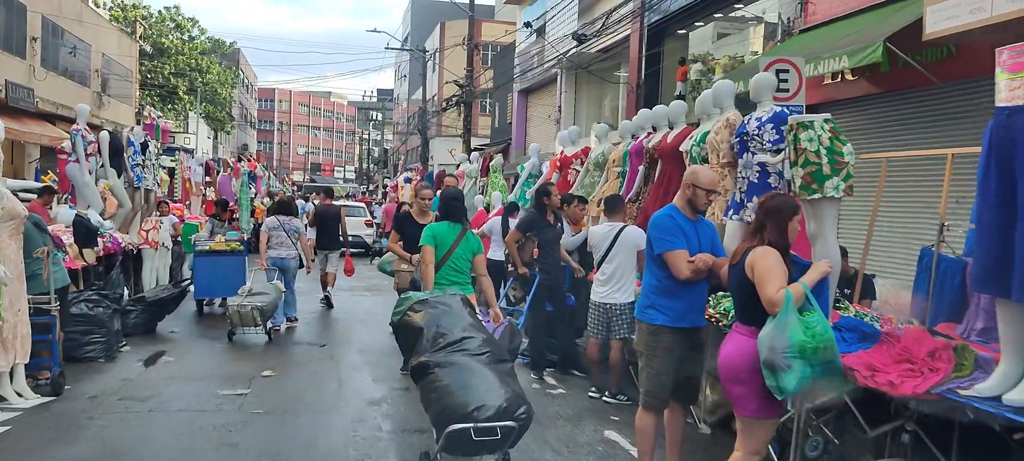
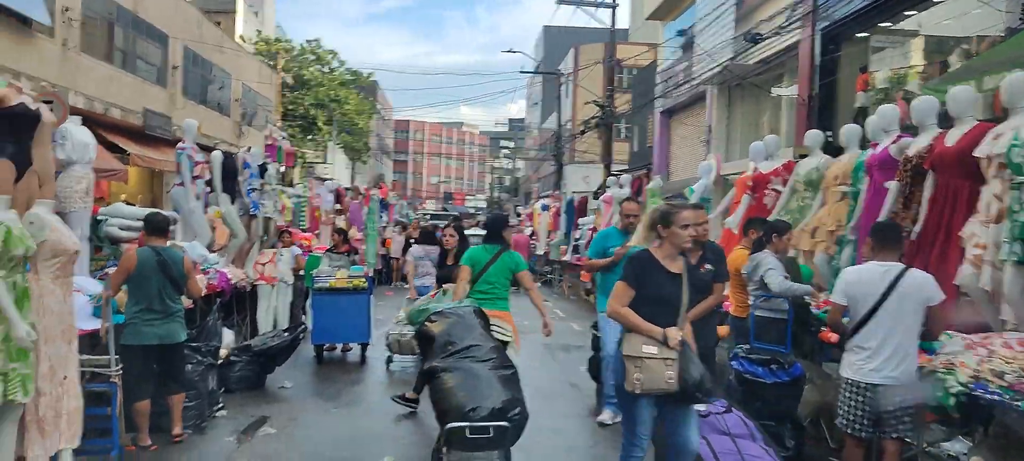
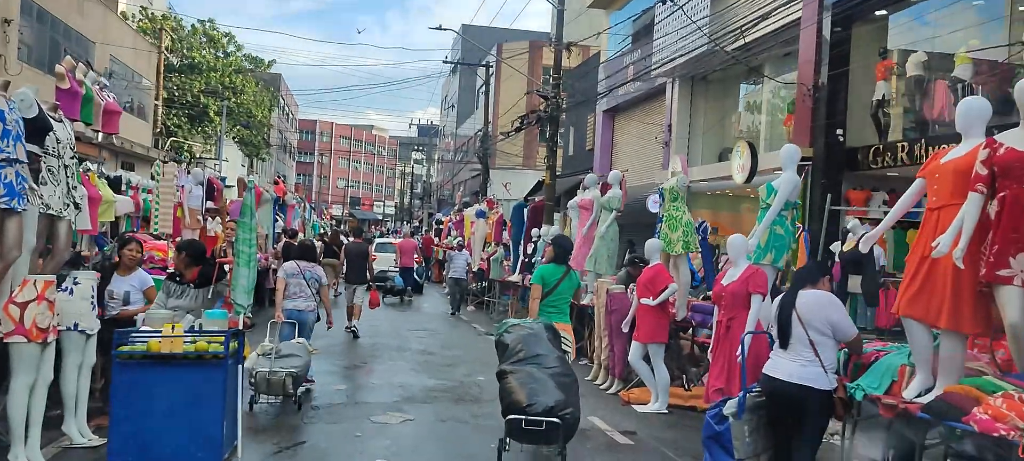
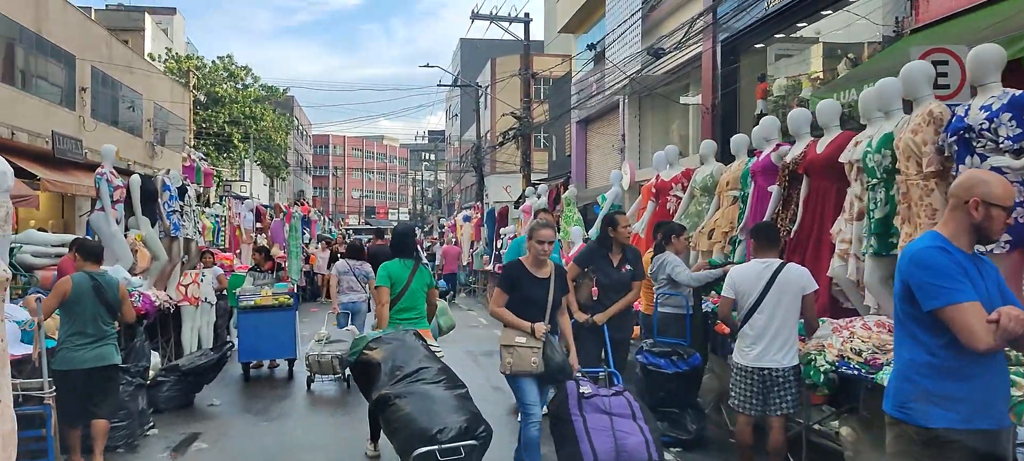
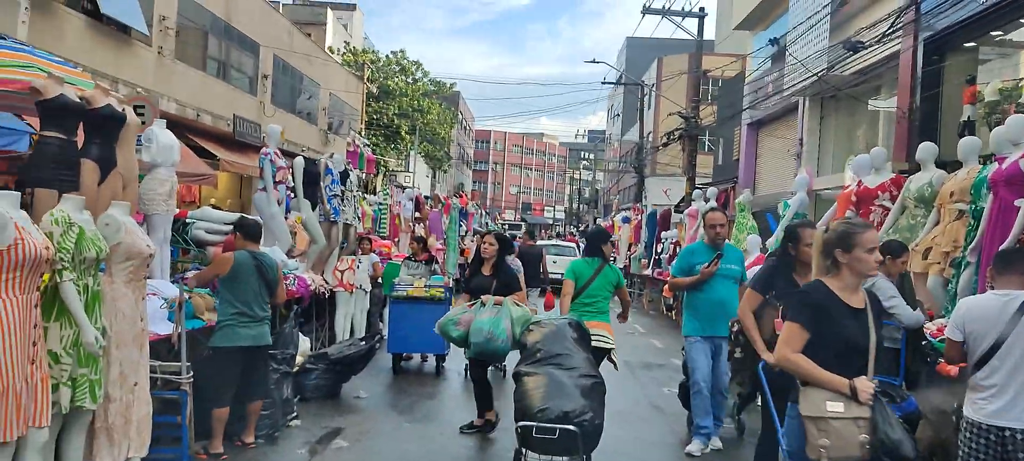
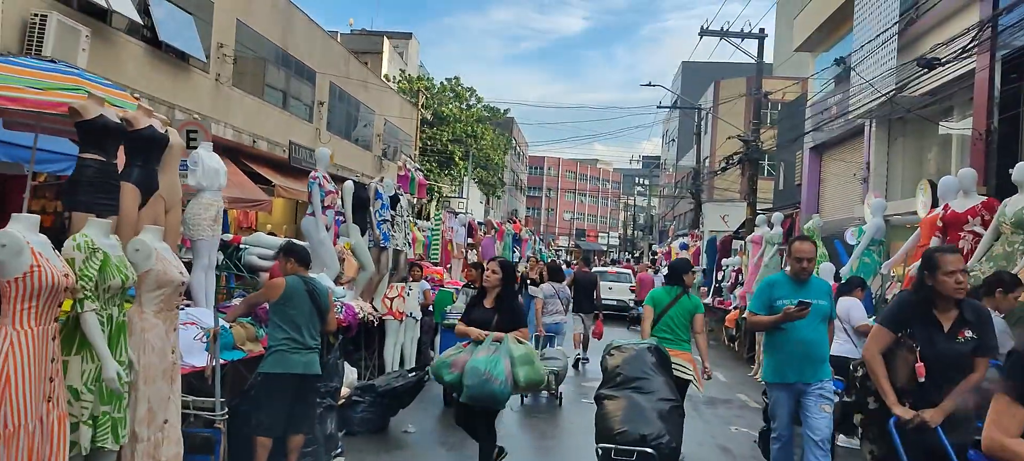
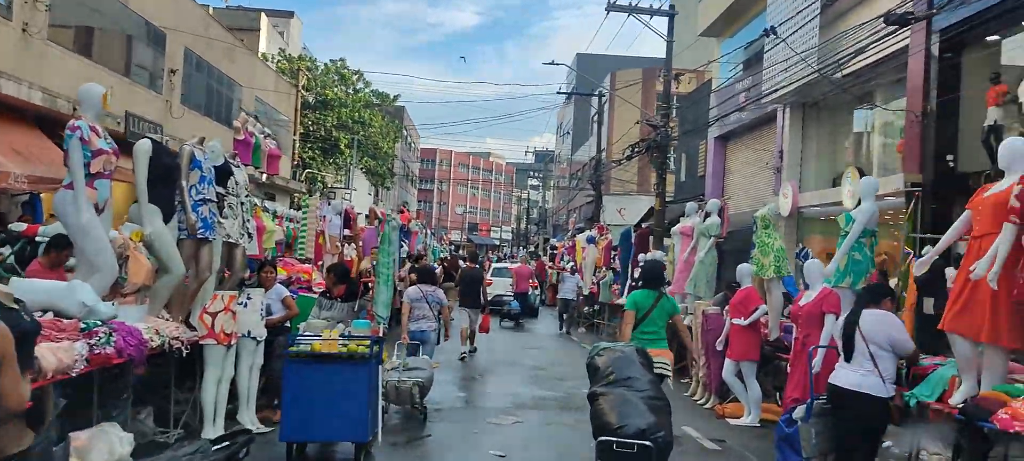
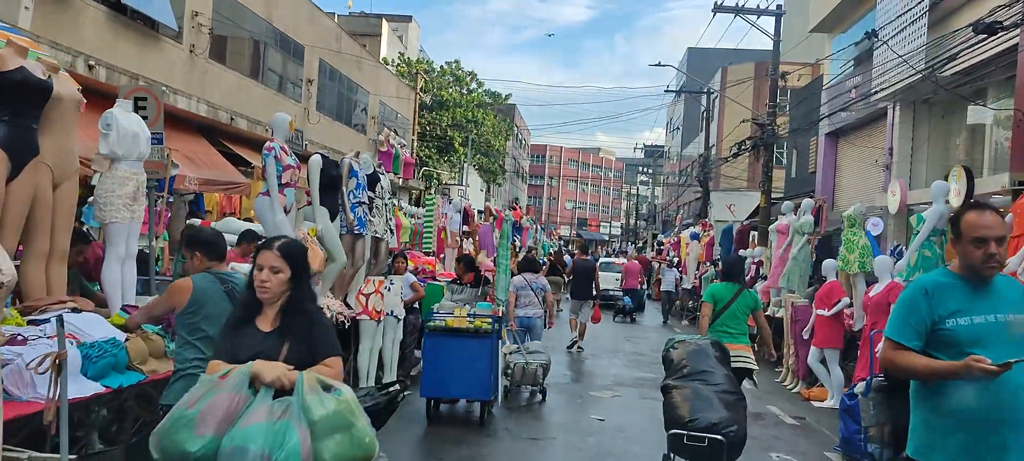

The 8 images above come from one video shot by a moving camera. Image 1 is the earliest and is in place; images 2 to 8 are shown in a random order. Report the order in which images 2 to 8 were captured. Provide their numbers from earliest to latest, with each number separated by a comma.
4, 2, 5, 6, 8, 7, 3
